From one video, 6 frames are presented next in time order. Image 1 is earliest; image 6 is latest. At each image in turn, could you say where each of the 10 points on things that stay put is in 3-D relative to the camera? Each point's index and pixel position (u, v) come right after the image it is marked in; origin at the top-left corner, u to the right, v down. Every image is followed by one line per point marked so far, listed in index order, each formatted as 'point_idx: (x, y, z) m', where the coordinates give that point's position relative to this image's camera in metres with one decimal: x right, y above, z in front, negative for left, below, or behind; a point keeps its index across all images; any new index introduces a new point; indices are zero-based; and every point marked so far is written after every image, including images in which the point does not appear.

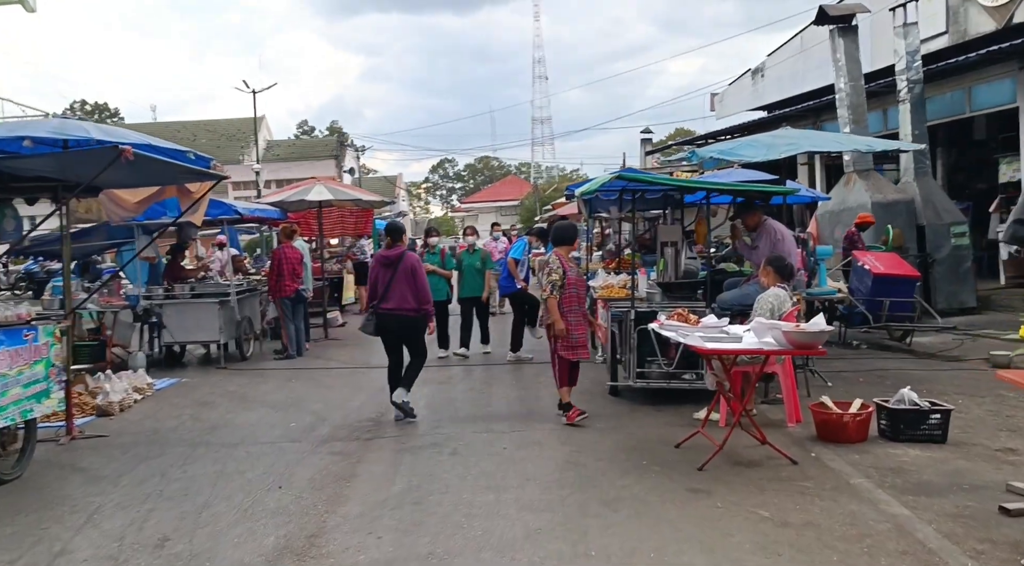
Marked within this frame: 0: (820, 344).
0: (+1.9, -0.4, +4.9) m
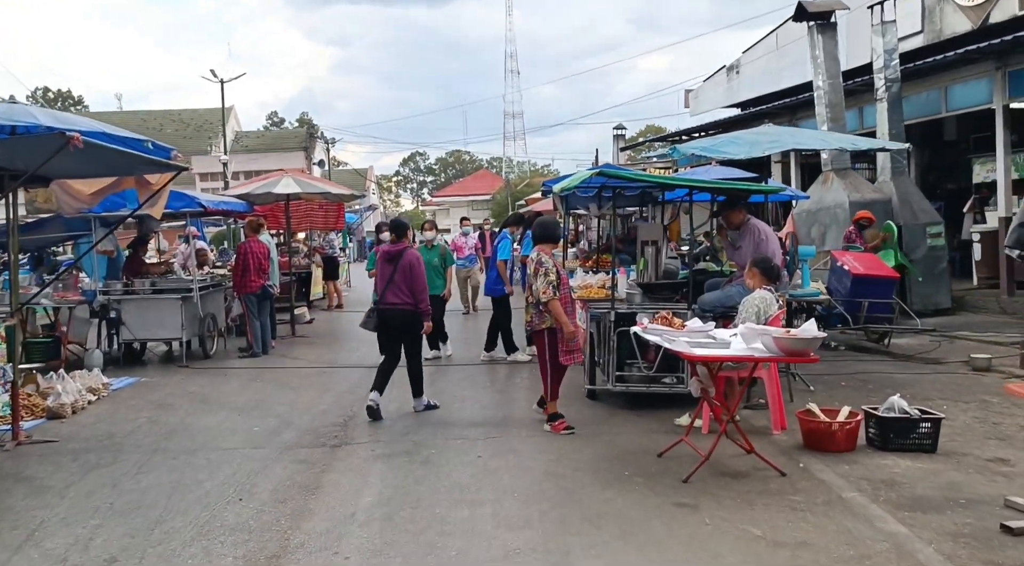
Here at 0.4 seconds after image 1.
0: (+1.8, -0.4, +4.7) m
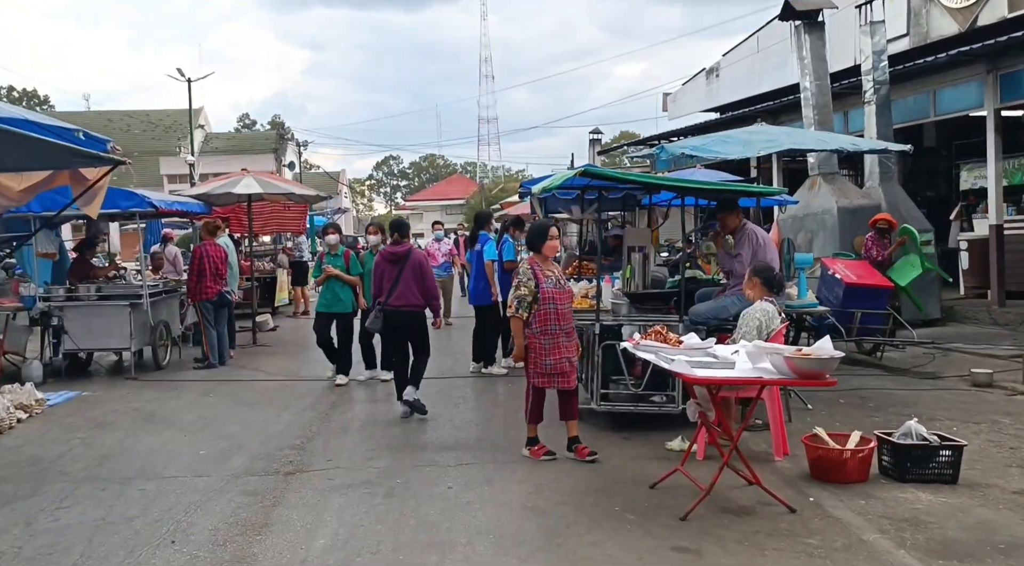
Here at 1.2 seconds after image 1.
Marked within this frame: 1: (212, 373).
0: (+1.7, -0.5, +4.2) m
1: (-3.7, -1.1, +9.8) m
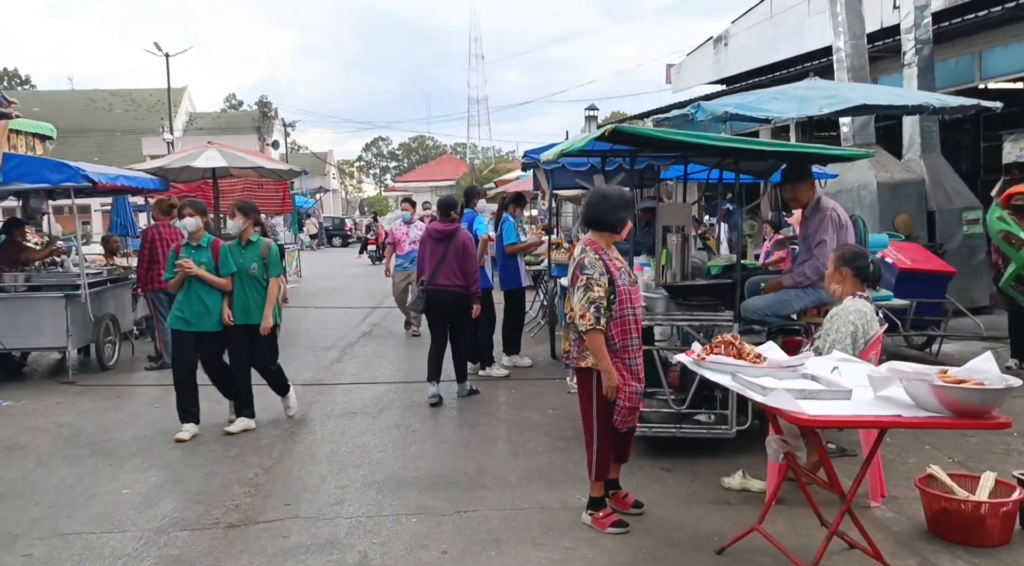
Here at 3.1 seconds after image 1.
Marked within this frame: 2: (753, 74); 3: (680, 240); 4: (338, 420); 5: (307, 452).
0: (+1.8, -0.5, +2.9) m
1: (-3.7, -1.0, +8.4) m
2: (+5.9, +5.1, +19.2) m
3: (+1.2, +0.3, +5.5) m
4: (-1.4, -1.1, +6.3) m
5: (-1.4, -1.2, +5.4) m
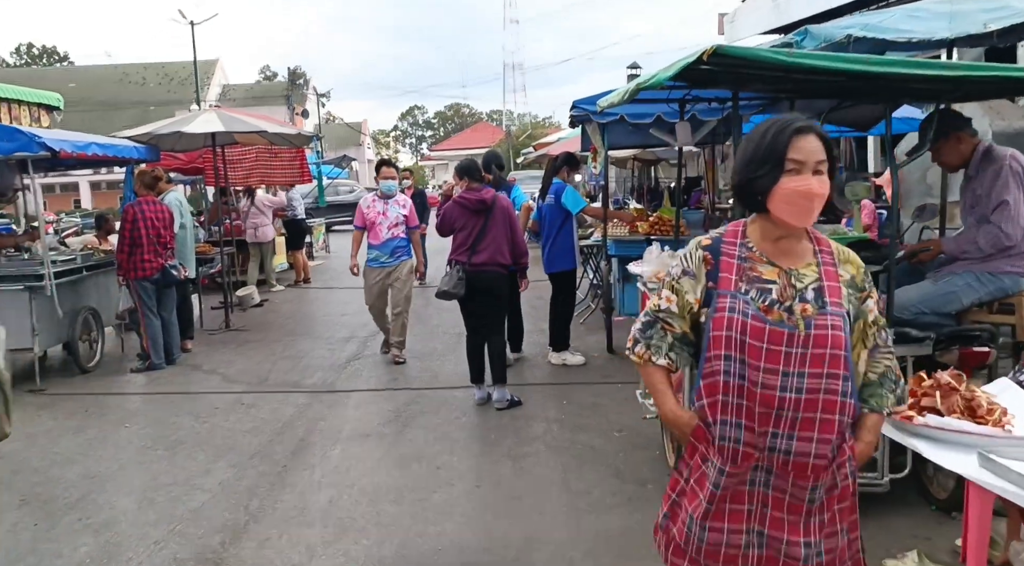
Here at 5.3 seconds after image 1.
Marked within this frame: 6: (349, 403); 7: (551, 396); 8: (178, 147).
0: (+1.9, -0.5, +1.4) m
1: (-3.3, -0.9, +7.2) m
2: (+6.7, +5.8, +17.2) m
3: (+1.5, +0.4, +4.0) m
4: (-1.1, -1.0, +5.0) m
5: (-1.1, -1.1, +4.1) m
6: (-1.2, -0.9, +5.9) m
7: (+0.3, -0.8, +5.9) m
8: (-4.1, +1.6, +9.5) m
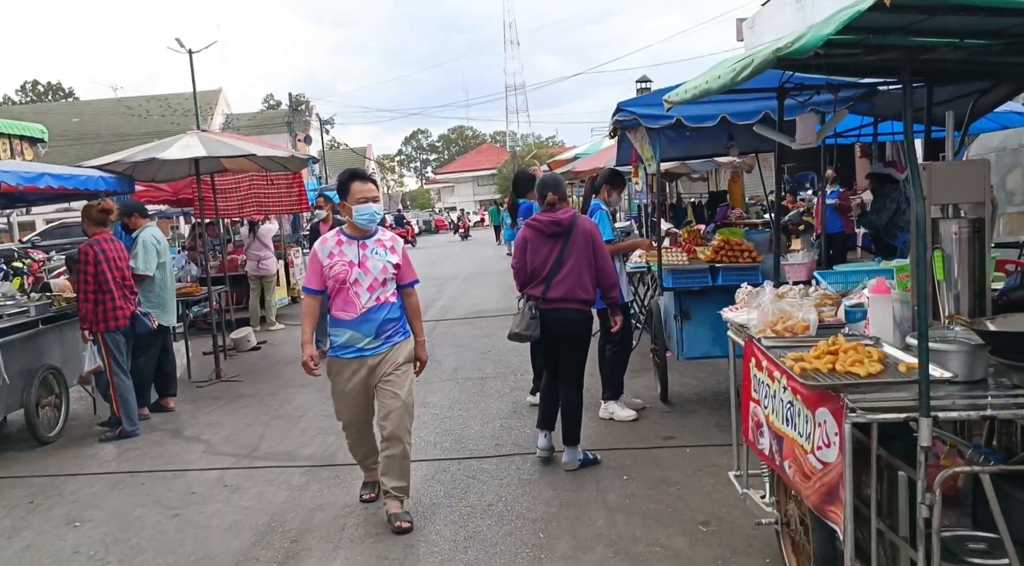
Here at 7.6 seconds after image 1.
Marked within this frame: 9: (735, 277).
0: (+2.1, -0.6, +0.2) m
1: (-3.0, -1.3, +6.1) m
2: (+6.9, +5.4, +16.1) m
3: (+1.7, +0.2, +2.9) m
4: (-0.8, -1.3, +3.8) m
5: (-0.9, -1.4, +3.0) m
6: (-1.0, -1.2, +4.8) m
7: (+0.6, -1.1, +4.7) m
8: (-3.8, +1.1, +8.5) m
9: (+1.6, 0.0, +5.5) m
